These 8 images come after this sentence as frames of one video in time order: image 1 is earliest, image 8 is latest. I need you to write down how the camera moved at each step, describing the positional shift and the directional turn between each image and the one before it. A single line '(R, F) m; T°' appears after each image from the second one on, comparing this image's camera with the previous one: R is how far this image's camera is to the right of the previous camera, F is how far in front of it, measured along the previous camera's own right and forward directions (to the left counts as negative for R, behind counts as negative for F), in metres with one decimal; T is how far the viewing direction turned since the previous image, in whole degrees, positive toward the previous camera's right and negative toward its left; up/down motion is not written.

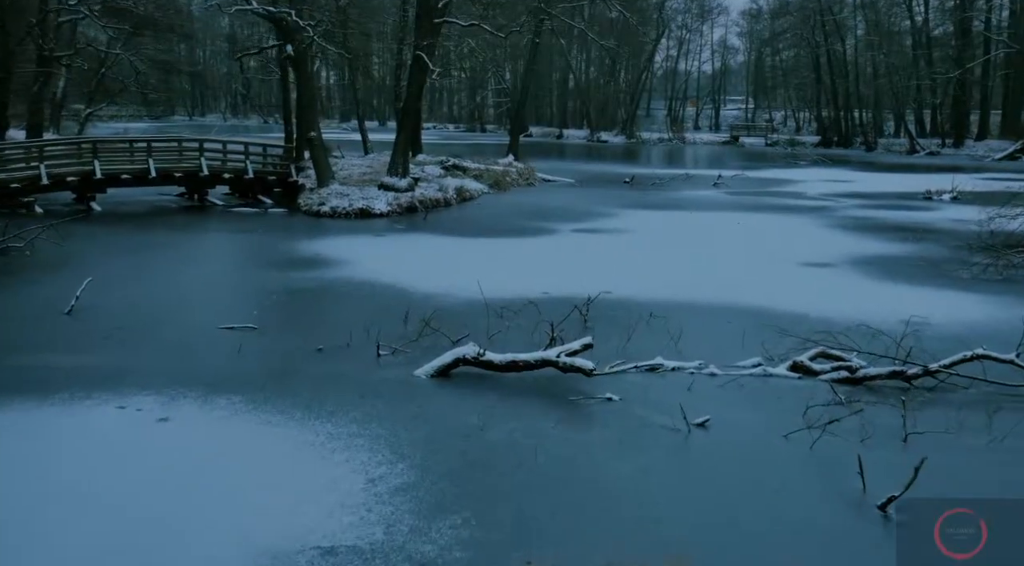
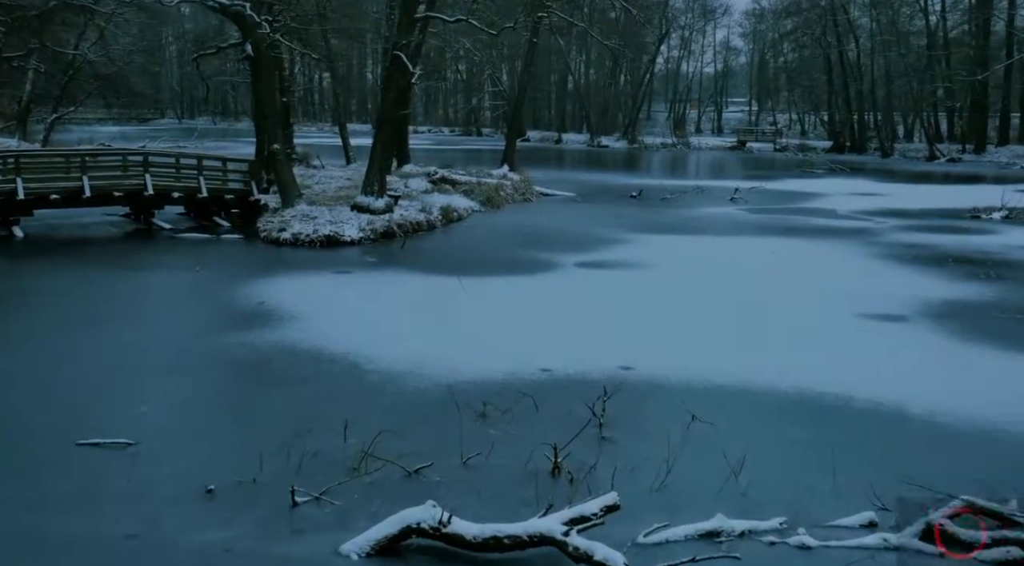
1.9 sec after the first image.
(+0.1, +2.9) m; 0°
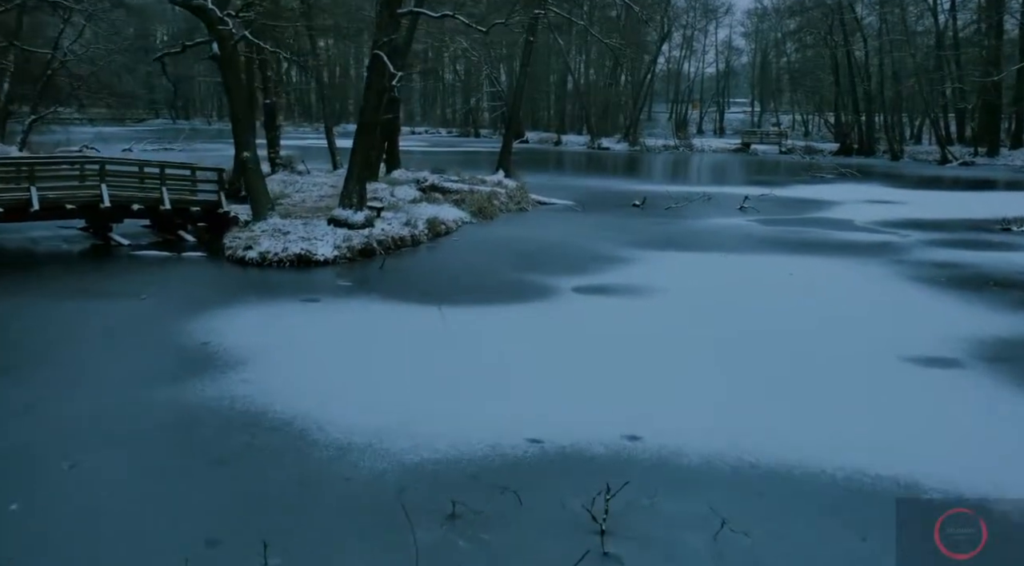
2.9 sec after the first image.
(+0.2, +1.7) m; 0°
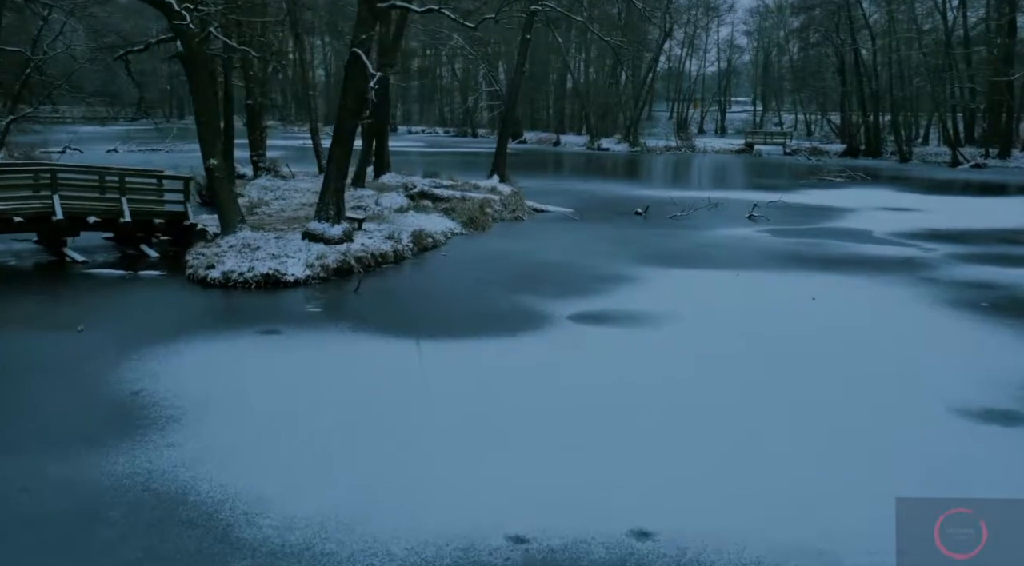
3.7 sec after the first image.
(+0.1, +1.5) m; 0°
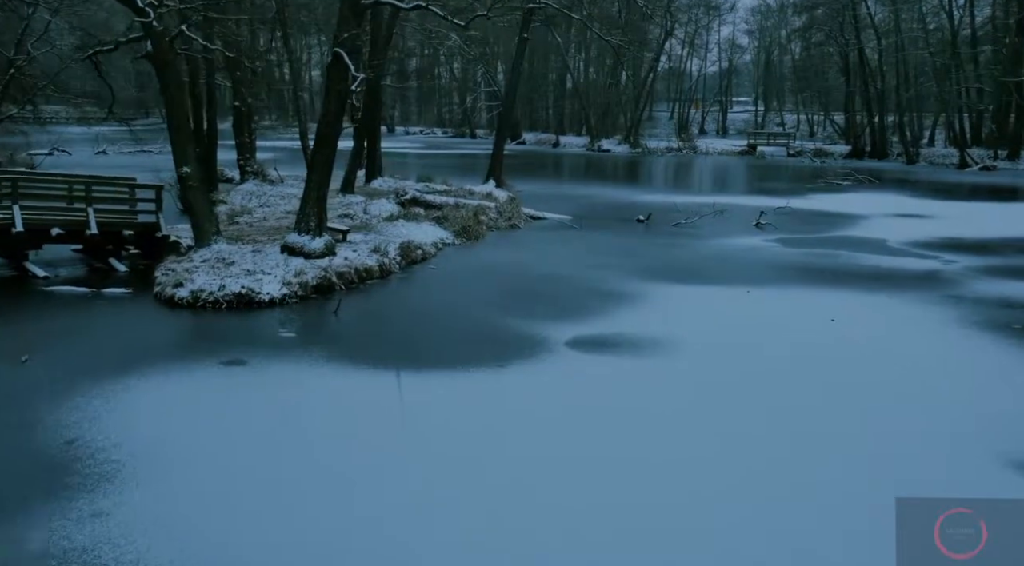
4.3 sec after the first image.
(+0.1, +1.1) m; 0°
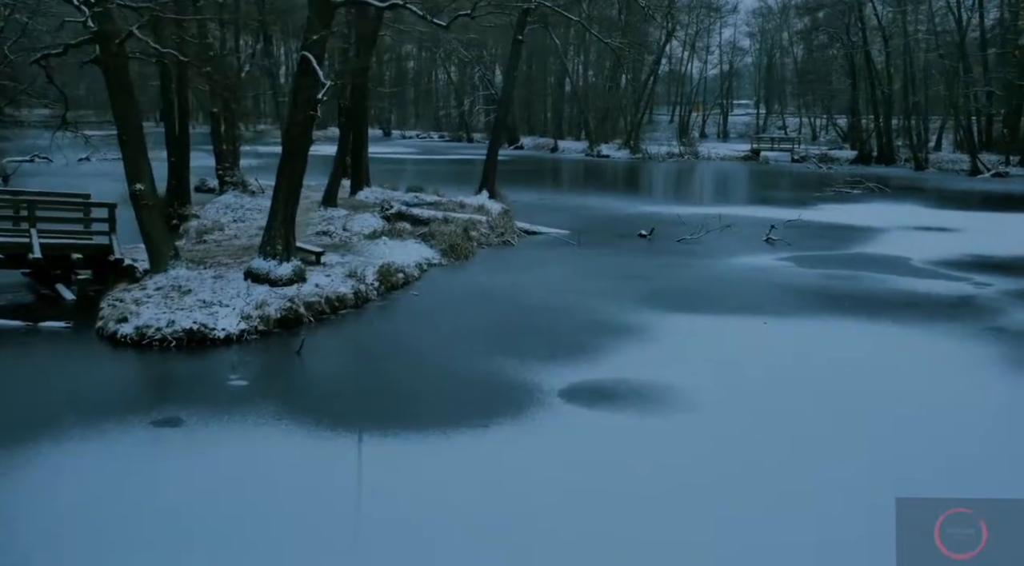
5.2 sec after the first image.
(+0.2, +1.5) m; 0°
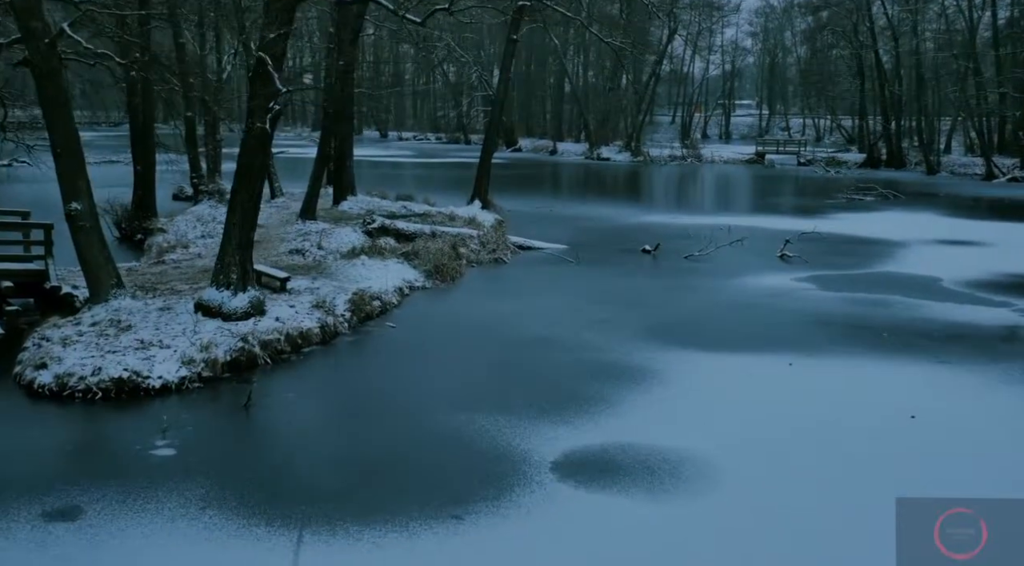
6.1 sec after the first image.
(+0.2, +1.6) m; 0°
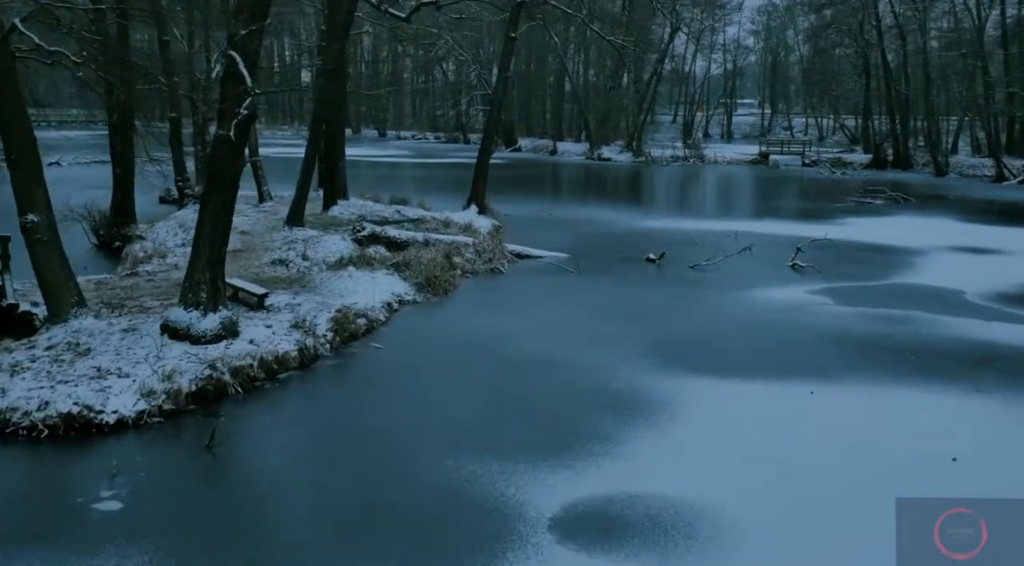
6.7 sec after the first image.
(+0.1, +1.0) m; 0°
